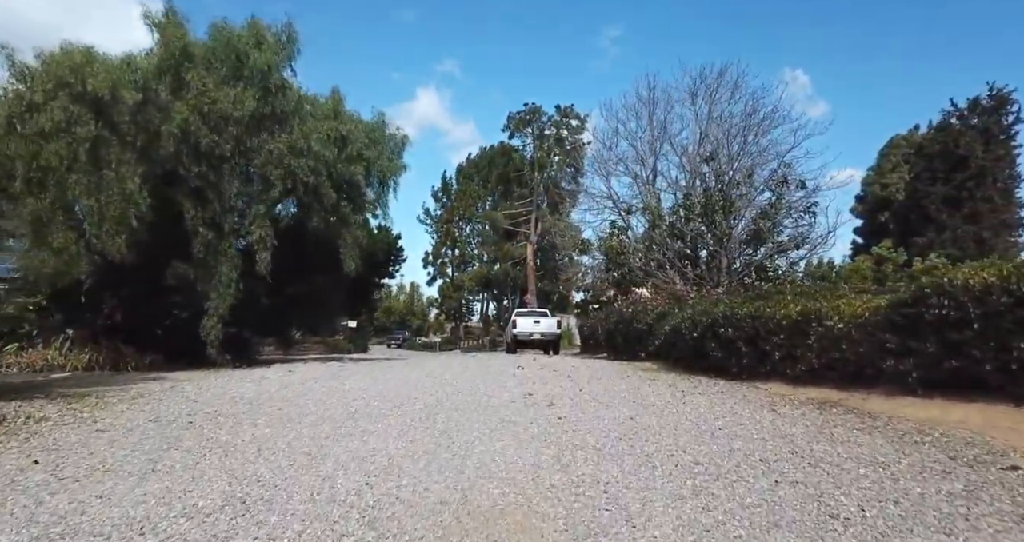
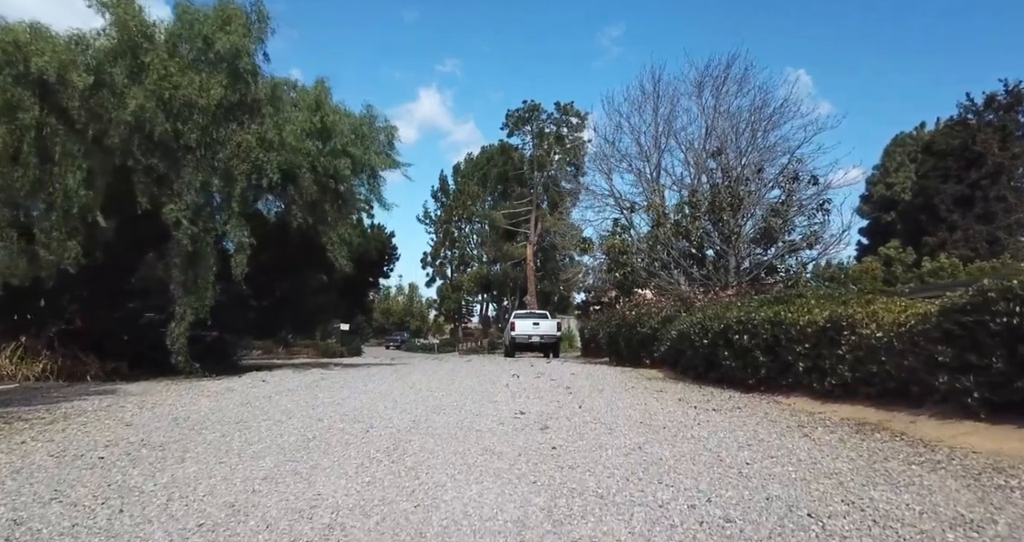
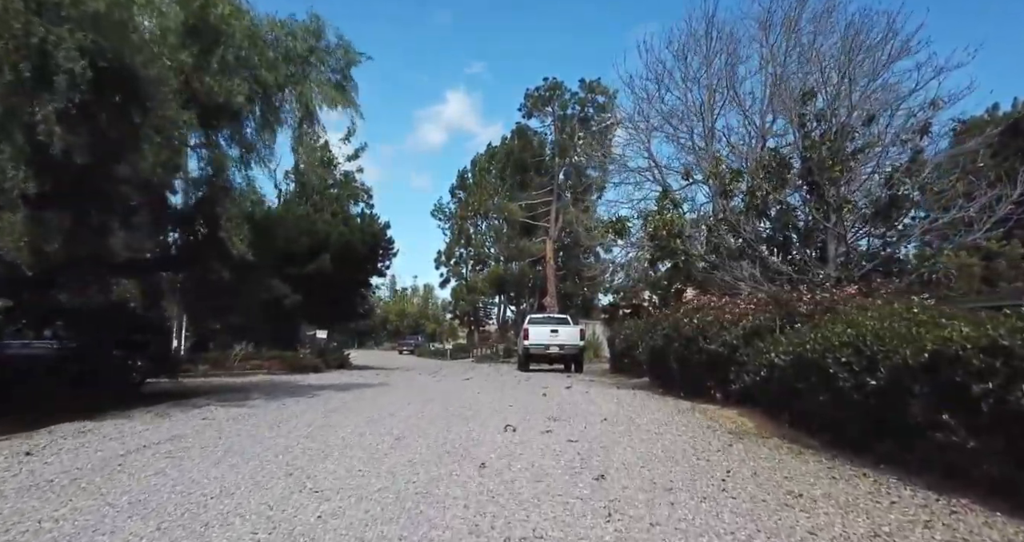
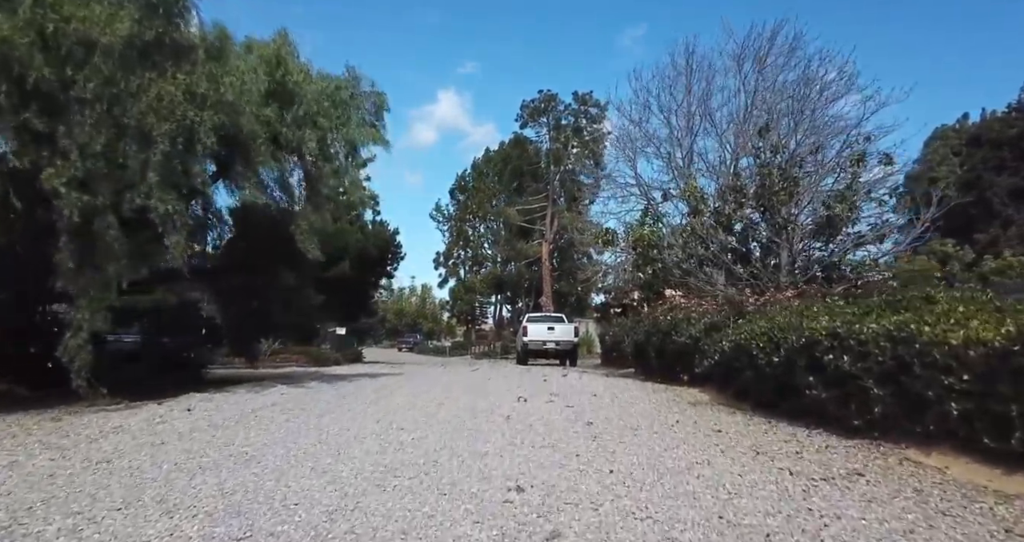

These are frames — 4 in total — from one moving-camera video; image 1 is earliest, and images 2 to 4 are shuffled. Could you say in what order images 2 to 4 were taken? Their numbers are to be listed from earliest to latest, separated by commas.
2, 4, 3
